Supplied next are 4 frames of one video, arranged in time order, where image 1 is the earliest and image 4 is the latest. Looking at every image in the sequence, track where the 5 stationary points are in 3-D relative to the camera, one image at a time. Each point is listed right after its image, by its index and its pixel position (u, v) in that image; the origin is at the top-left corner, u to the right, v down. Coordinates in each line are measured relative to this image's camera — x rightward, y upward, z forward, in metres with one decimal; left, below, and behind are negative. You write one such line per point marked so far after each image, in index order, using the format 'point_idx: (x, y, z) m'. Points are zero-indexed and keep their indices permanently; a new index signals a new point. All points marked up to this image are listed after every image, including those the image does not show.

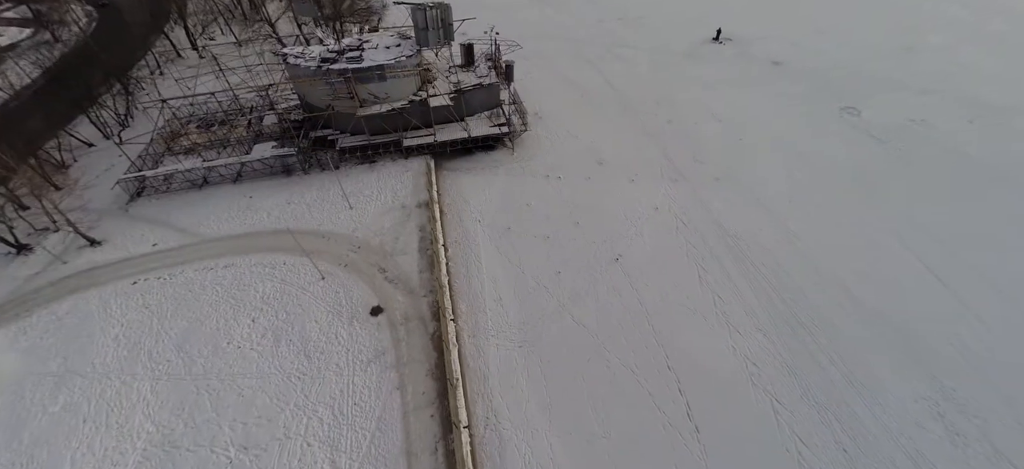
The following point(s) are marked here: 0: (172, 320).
0: (-15.3, -3.9, +18.5) m
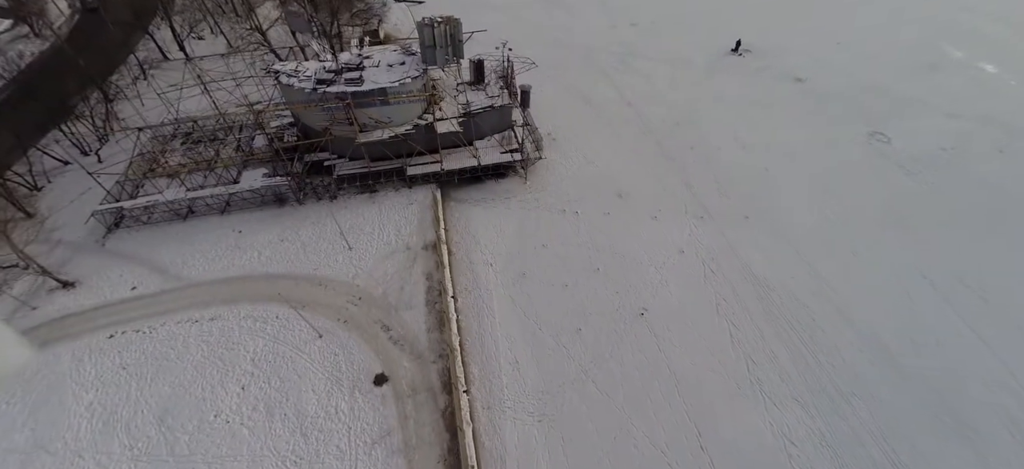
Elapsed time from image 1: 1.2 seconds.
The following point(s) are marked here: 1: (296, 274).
0: (-14.6, -6.1, +16.6) m
1: (-10.4, -1.9, +19.9) m
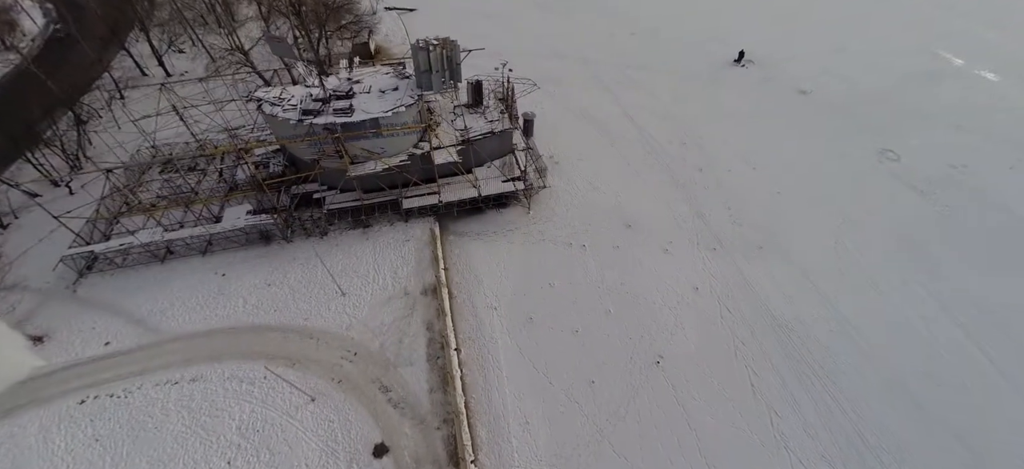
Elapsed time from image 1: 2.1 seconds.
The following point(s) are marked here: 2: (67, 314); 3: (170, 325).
0: (-14.2, -8.3, +15.1) m
1: (-10.1, -4.1, +18.4) m
2: (-21.2, -3.8, +19.6) m
3: (-15.7, -4.2, +18.9) m
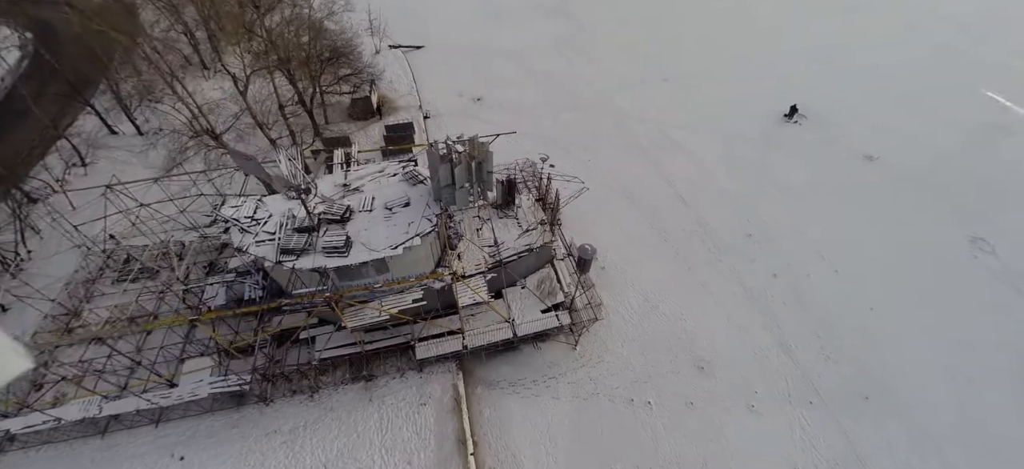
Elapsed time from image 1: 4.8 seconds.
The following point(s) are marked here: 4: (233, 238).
0: (-12.2, -14.8, +10.2) m
1: (-8.2, -10.6, +13.5) m
2: (-19.3, -10.2, +14.6) m
3: (-13.8, -10.6, +13.9) m
4: (-10.7, -0.1, +15.9) m
